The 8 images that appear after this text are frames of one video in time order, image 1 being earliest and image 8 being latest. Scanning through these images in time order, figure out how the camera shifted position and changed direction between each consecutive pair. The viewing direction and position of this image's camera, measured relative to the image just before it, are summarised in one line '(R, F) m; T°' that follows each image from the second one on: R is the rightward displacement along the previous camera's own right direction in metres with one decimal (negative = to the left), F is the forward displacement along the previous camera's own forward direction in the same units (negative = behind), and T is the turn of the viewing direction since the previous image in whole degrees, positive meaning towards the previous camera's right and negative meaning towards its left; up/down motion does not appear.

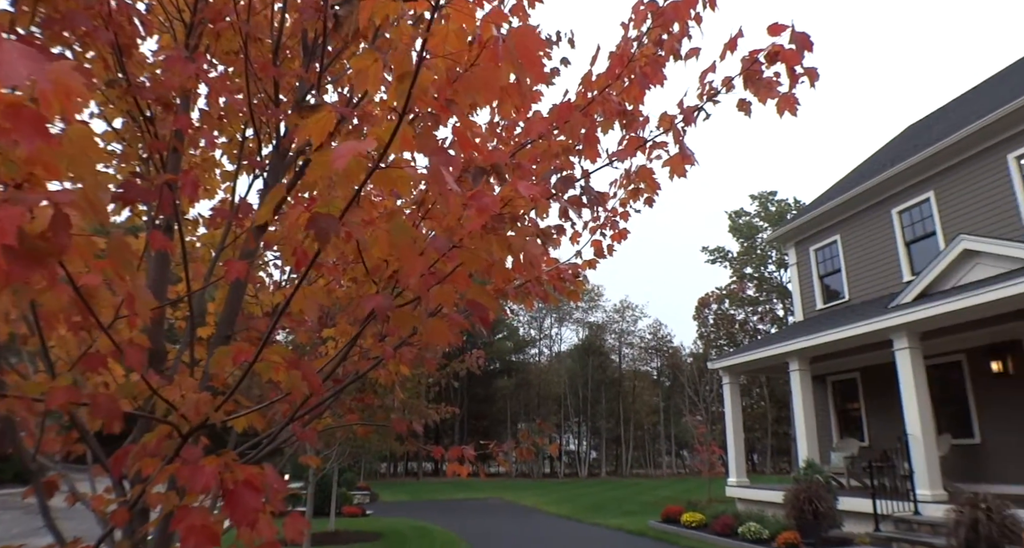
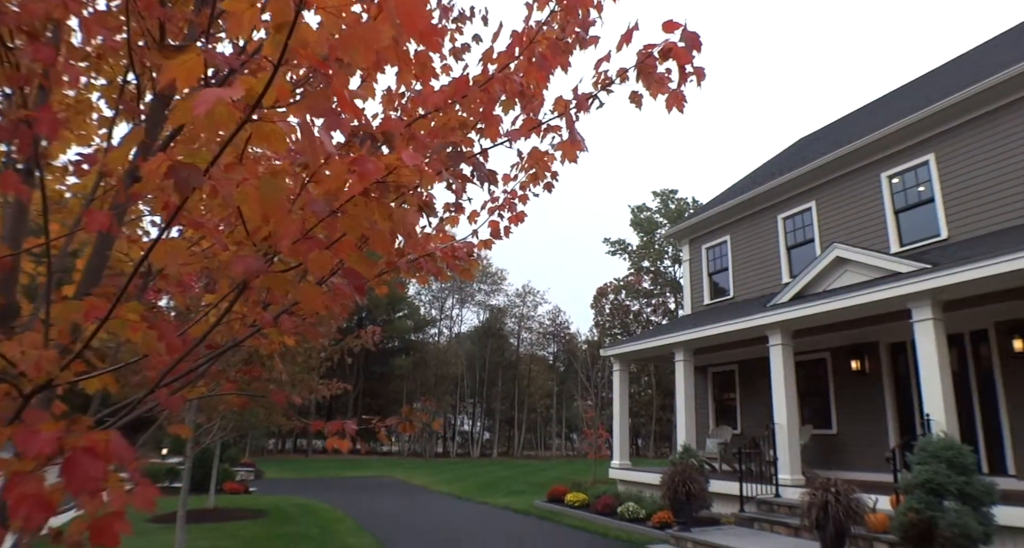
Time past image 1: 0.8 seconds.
(+0.1, +0.4) m; +10°
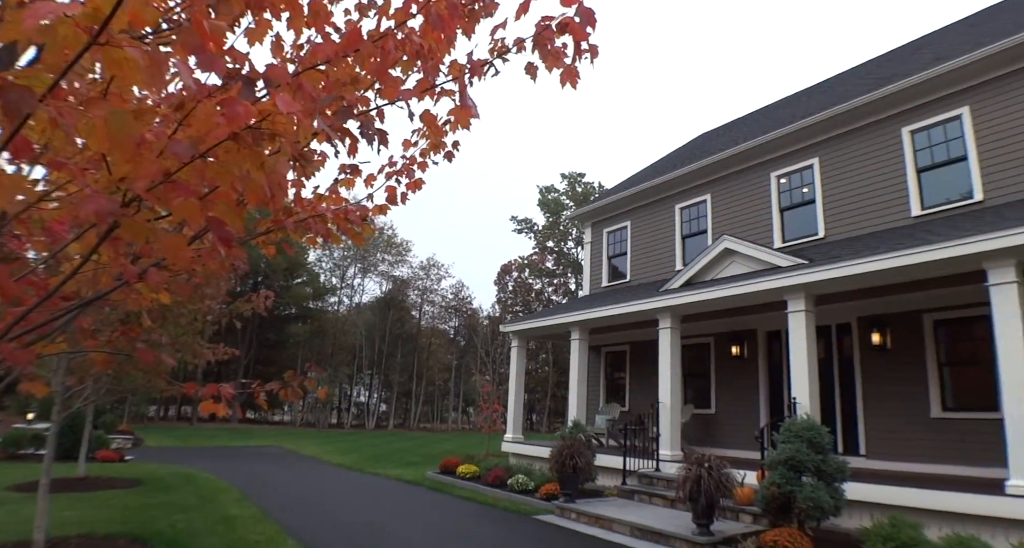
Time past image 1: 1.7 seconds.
(0.0, +0.3) m; +10°
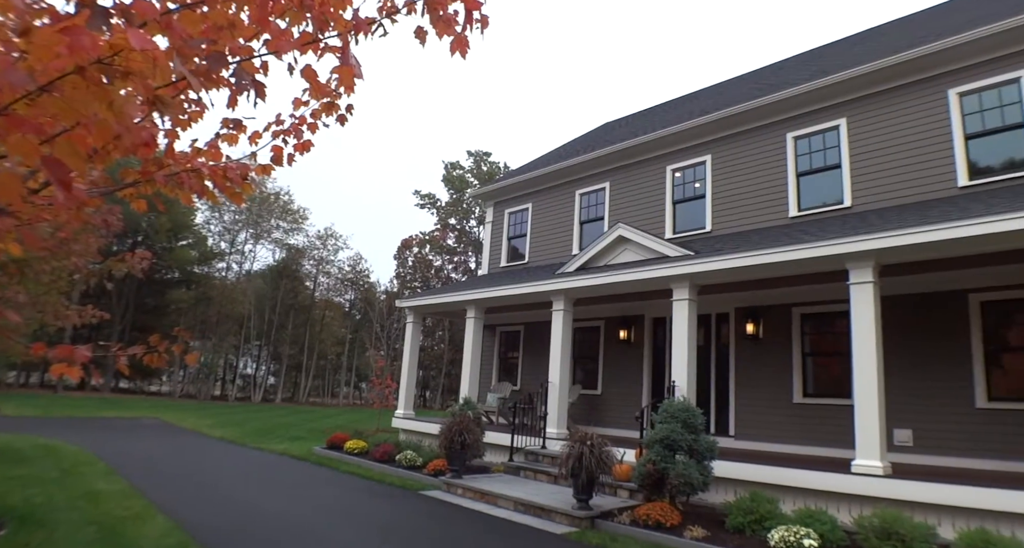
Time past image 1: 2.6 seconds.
(+0.1, +0.2) m; +10°
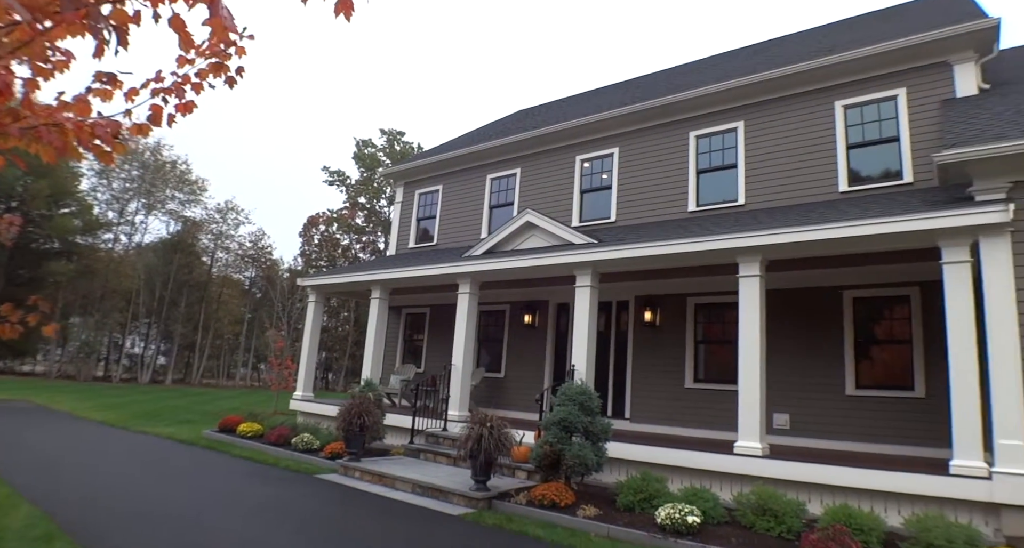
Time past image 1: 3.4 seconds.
(+0.3, 0.0) m; +7°
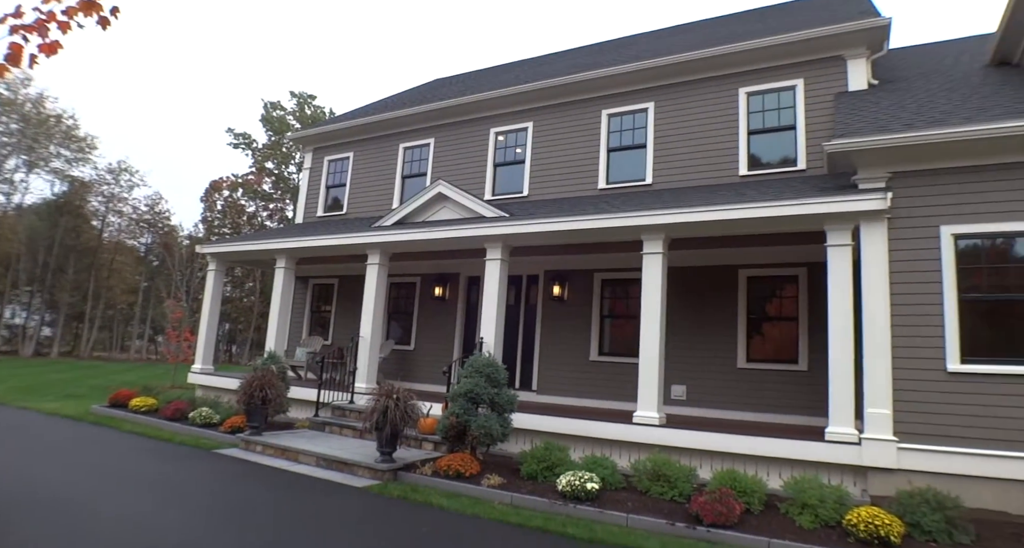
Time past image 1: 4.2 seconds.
(+0.4, 0.0) m; +6°
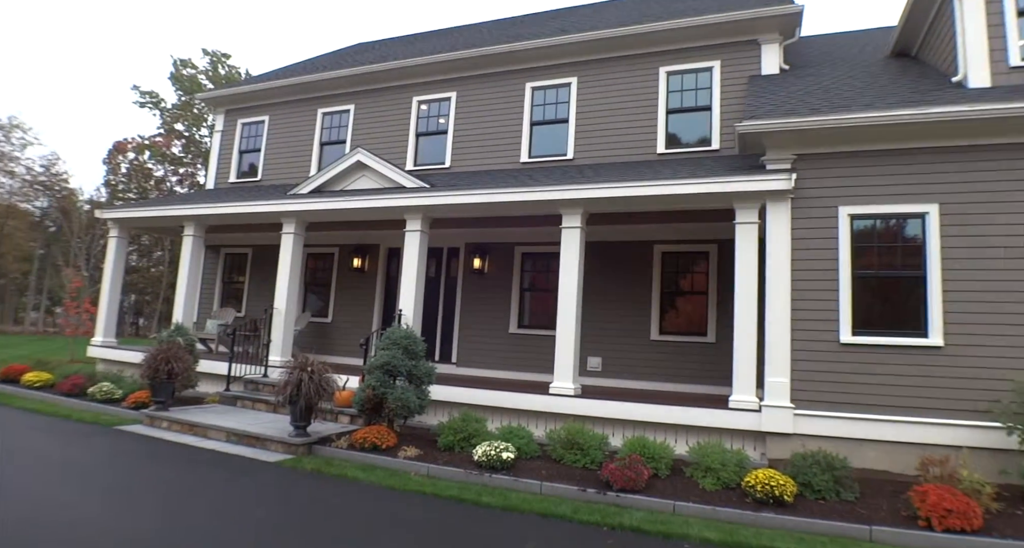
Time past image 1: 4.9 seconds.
(+0.4, 0.0) m; +5°
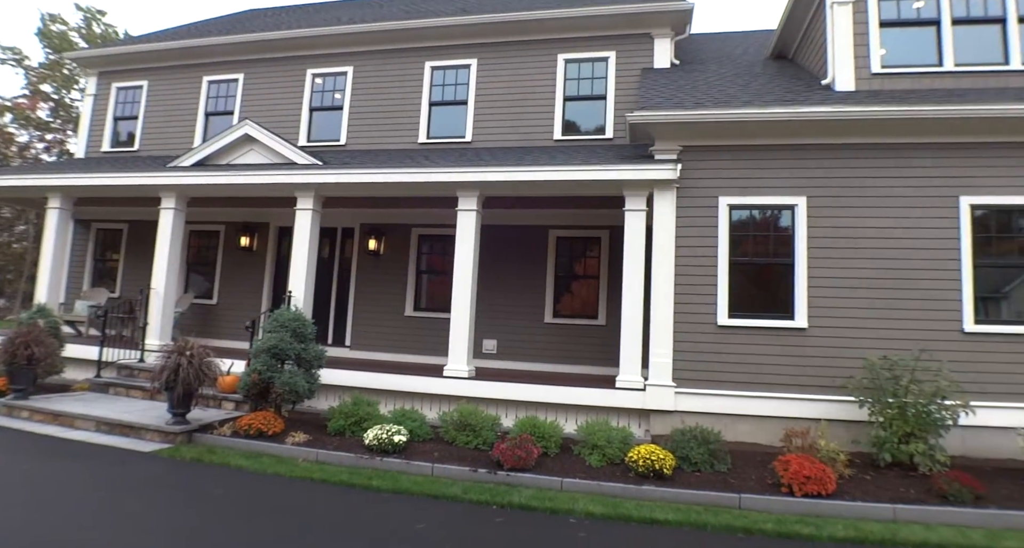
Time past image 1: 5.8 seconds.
(+0.5, 0.0) m; +7°
